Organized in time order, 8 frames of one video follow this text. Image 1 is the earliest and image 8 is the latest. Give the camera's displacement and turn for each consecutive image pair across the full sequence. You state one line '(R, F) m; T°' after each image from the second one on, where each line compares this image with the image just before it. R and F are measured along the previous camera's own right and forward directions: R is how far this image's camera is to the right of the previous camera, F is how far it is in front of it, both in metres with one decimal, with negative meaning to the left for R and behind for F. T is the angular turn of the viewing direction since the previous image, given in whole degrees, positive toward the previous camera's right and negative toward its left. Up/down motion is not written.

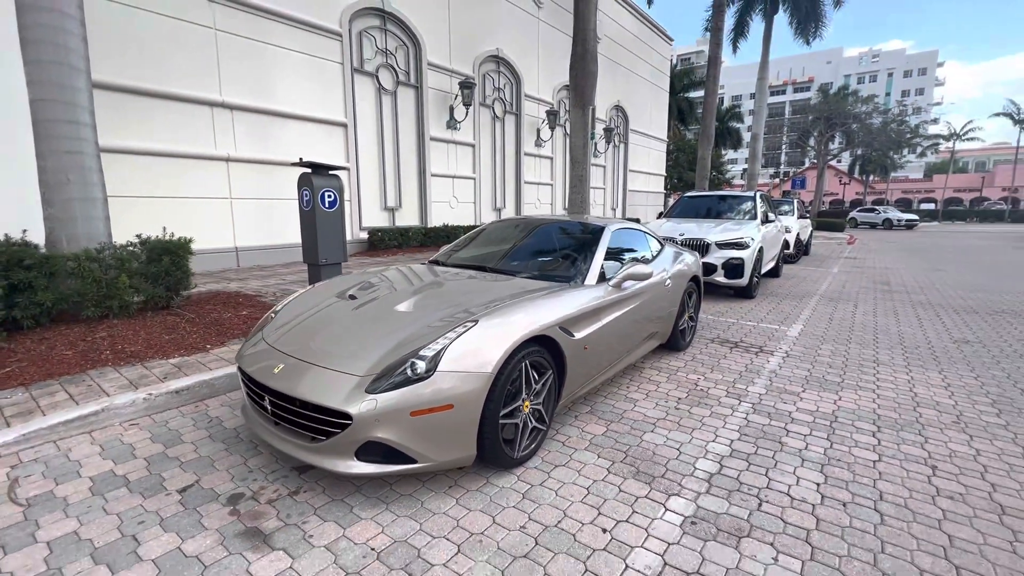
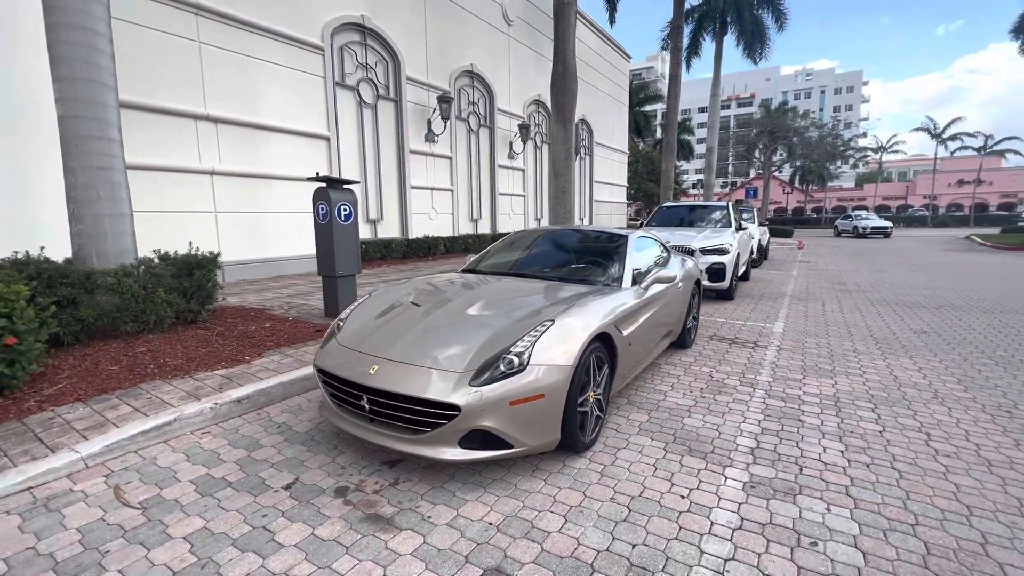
(-0.7, -0.3) m; +5°
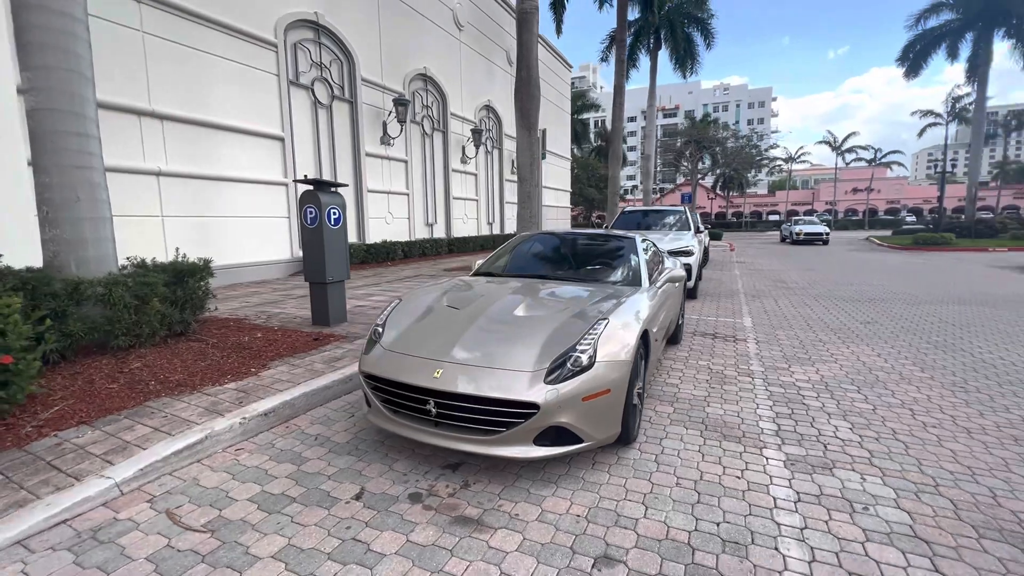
(-0.8, 0.0) m; +8°
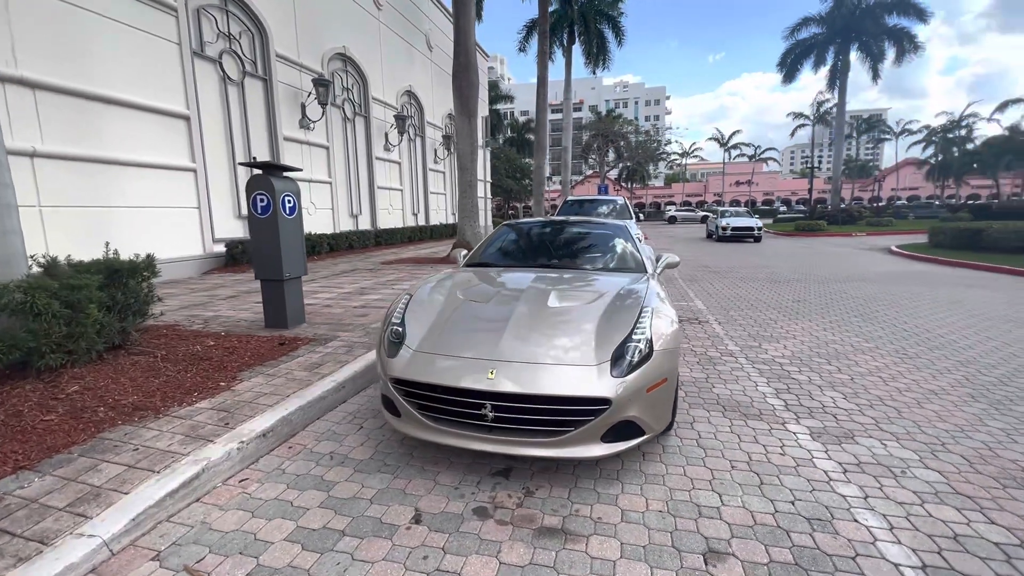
(-0.8, +0.3) m; +11°
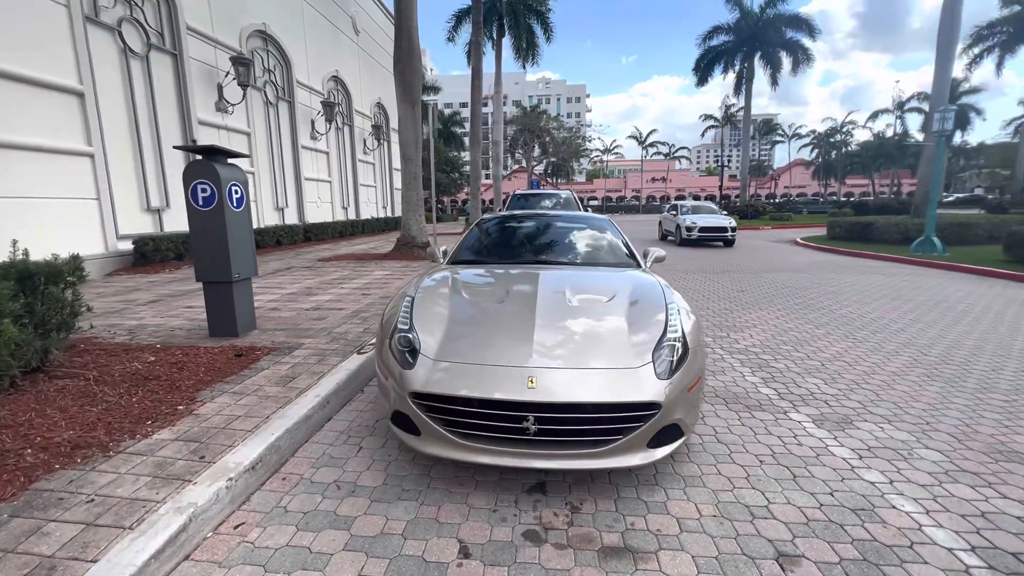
(-0.6, +0.3) m; +9°
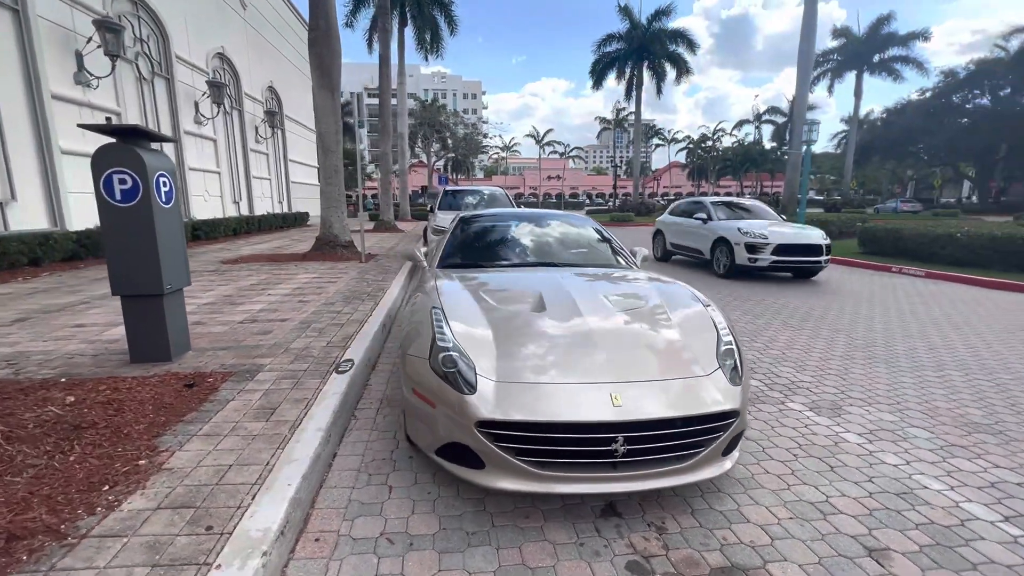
(-0.8, +0.3) m; +12°
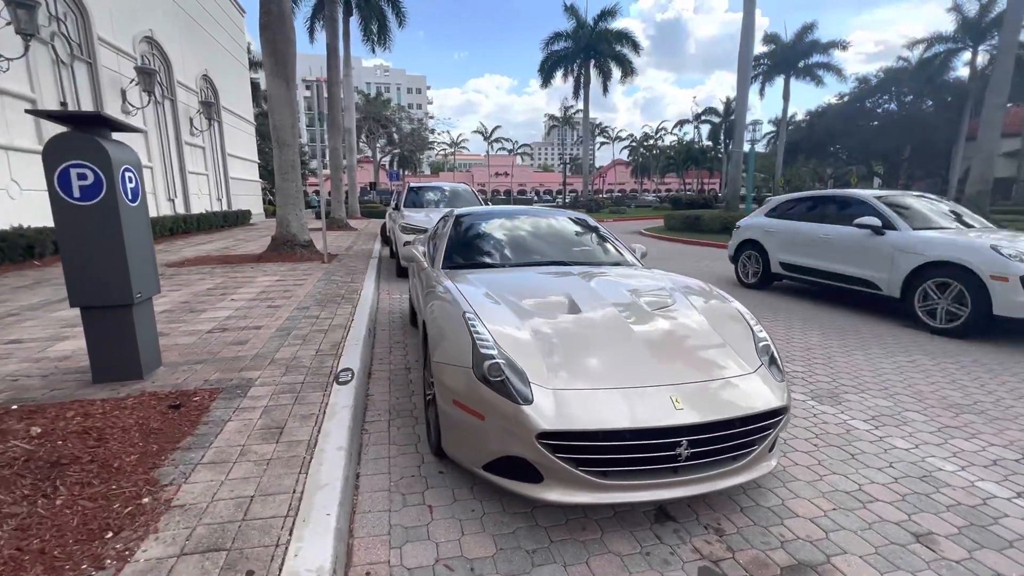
(-0.5, +0.2) m; +6°
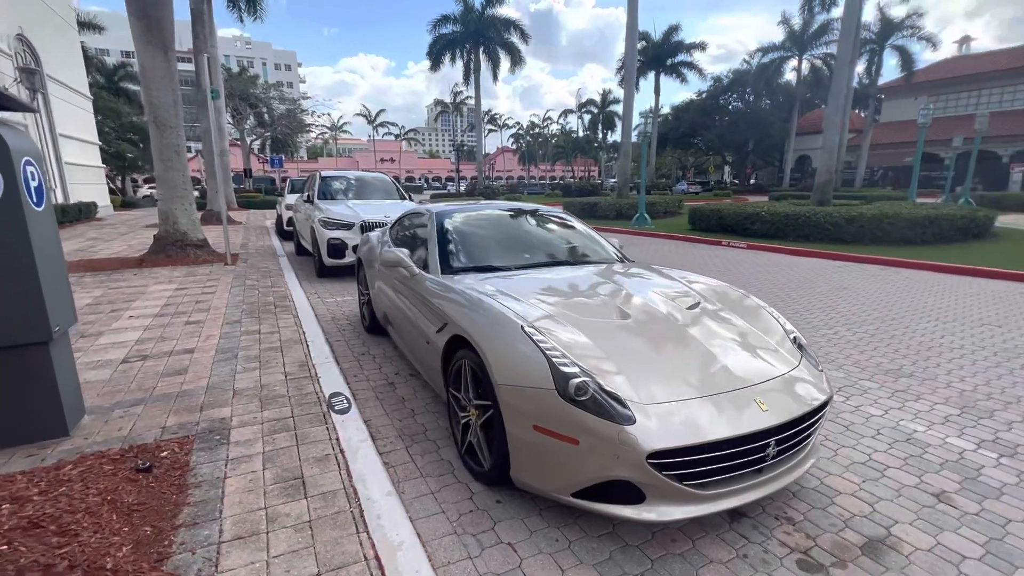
(-0.8, +0.3) m; +13°
